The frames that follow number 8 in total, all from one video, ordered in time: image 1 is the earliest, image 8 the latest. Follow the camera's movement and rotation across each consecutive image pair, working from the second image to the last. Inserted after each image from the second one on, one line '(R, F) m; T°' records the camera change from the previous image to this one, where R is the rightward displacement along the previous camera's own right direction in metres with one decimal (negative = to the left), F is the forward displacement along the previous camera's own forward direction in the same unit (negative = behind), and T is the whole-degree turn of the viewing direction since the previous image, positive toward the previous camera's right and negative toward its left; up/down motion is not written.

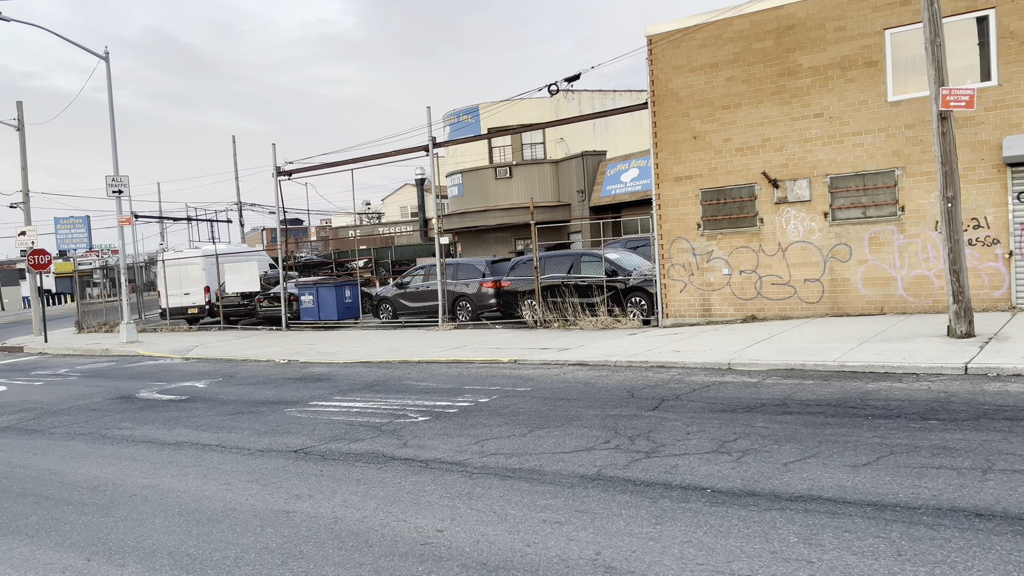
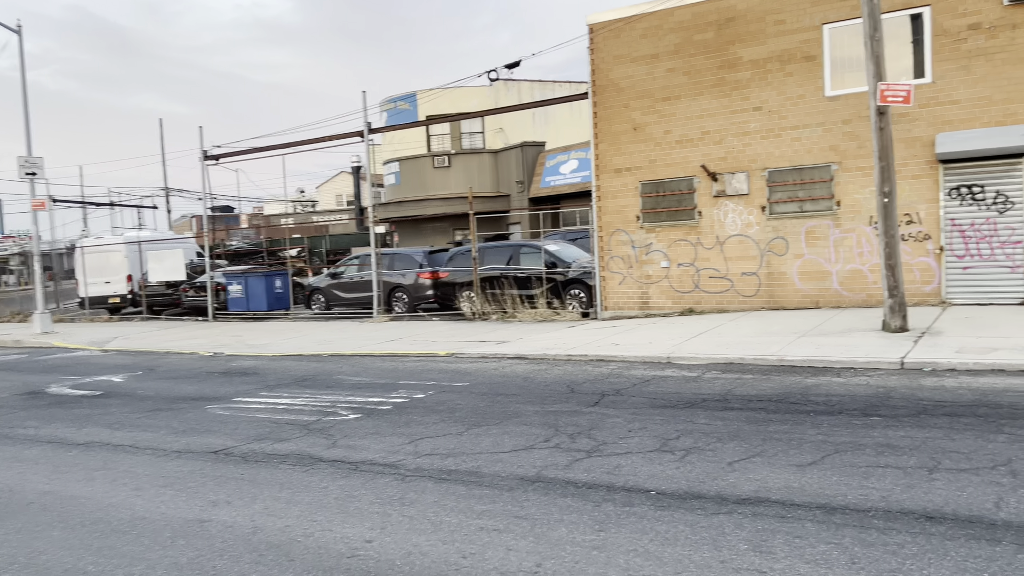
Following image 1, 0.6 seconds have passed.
(0.0, +0.4) m; +4°
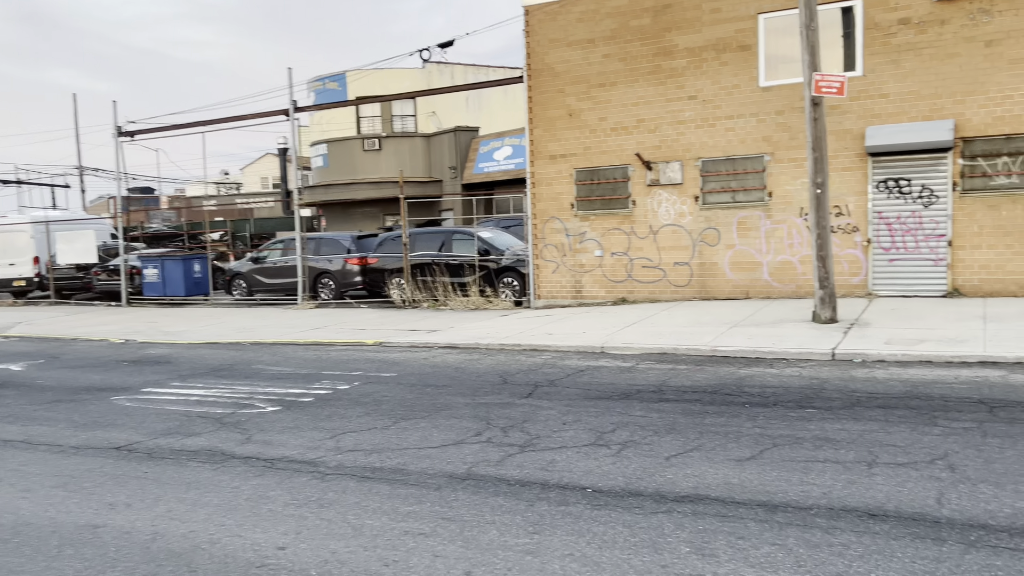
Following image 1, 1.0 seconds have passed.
(0.0, +0.4) m; +5°
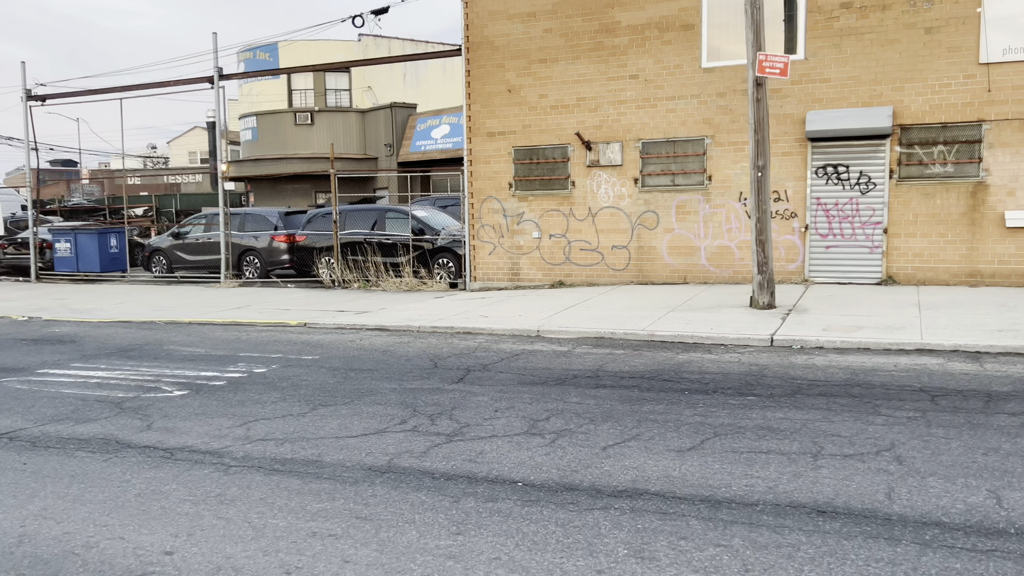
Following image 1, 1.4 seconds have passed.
(+0.1, +0.5) m; +4°
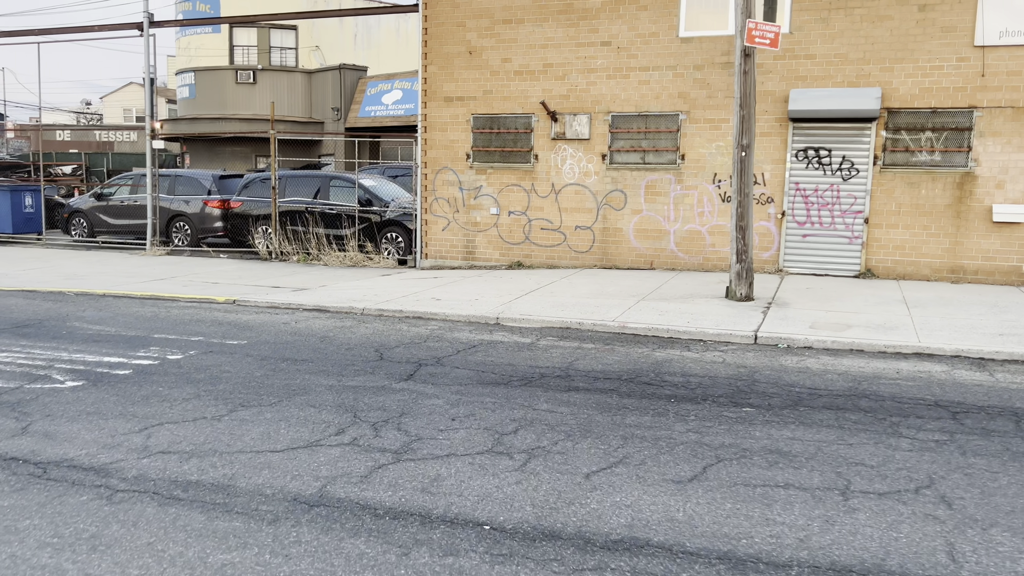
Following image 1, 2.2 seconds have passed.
(-0.1, +1.1) m; +4°
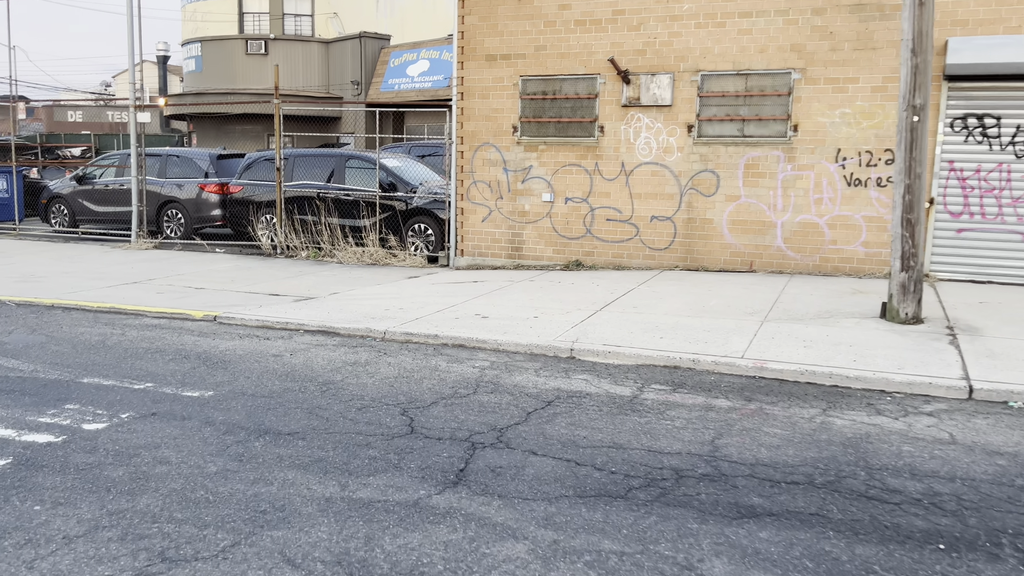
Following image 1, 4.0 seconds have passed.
(-0.5, +2.8) m; -2°
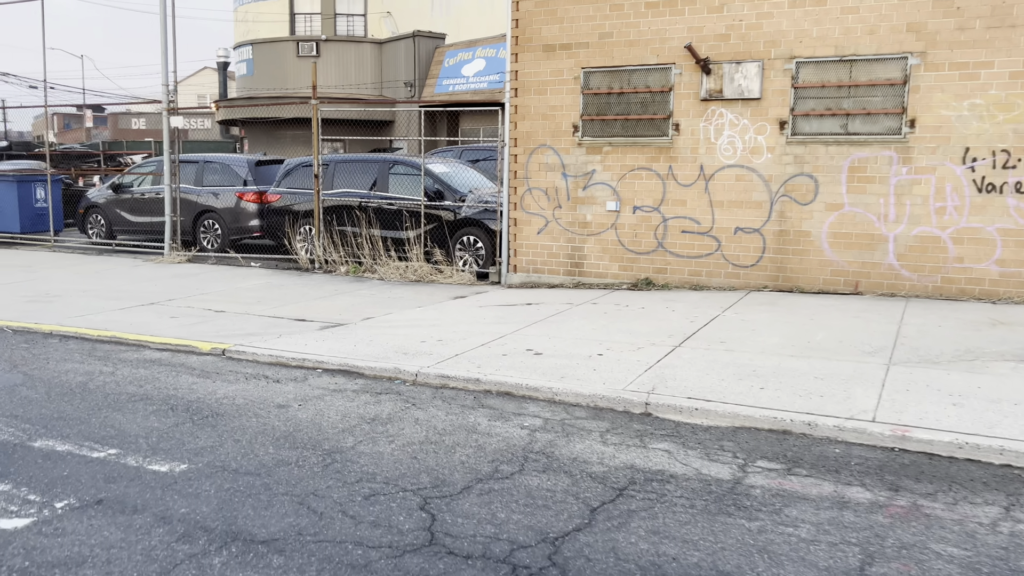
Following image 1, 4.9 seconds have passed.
(0.0, +1.4) m; -4°
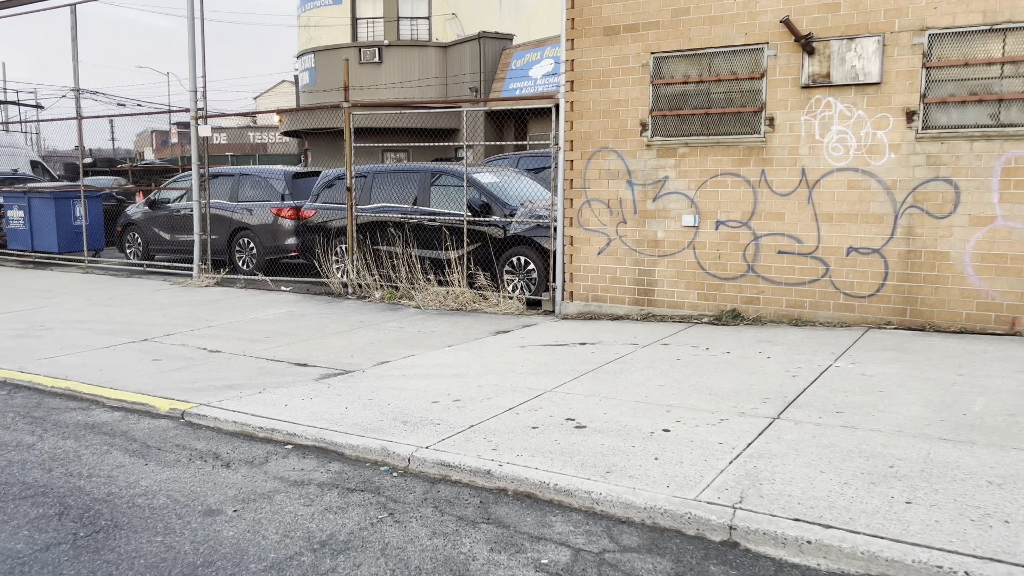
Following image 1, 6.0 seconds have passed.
(+0.3, +1.7) m; -6°
